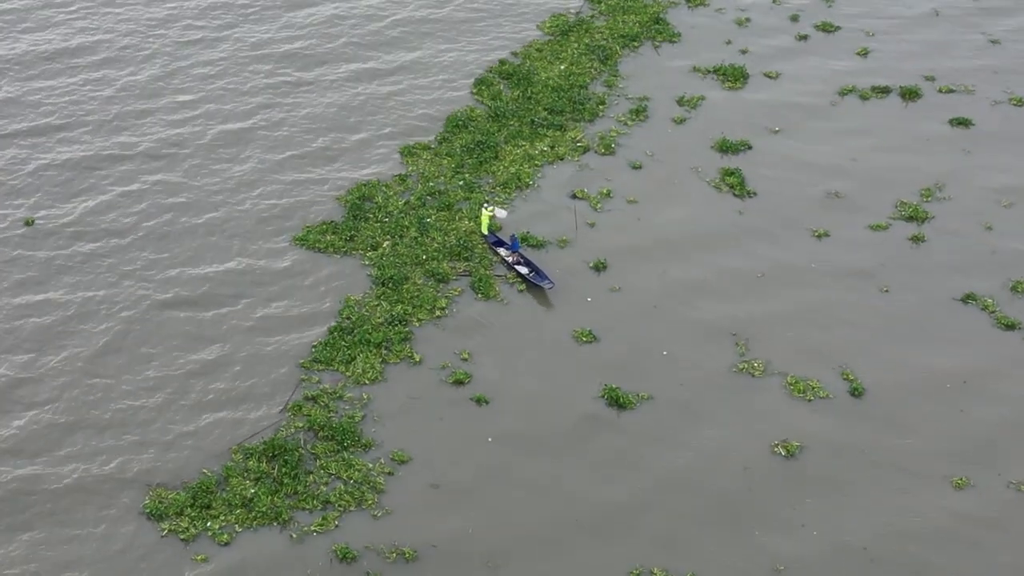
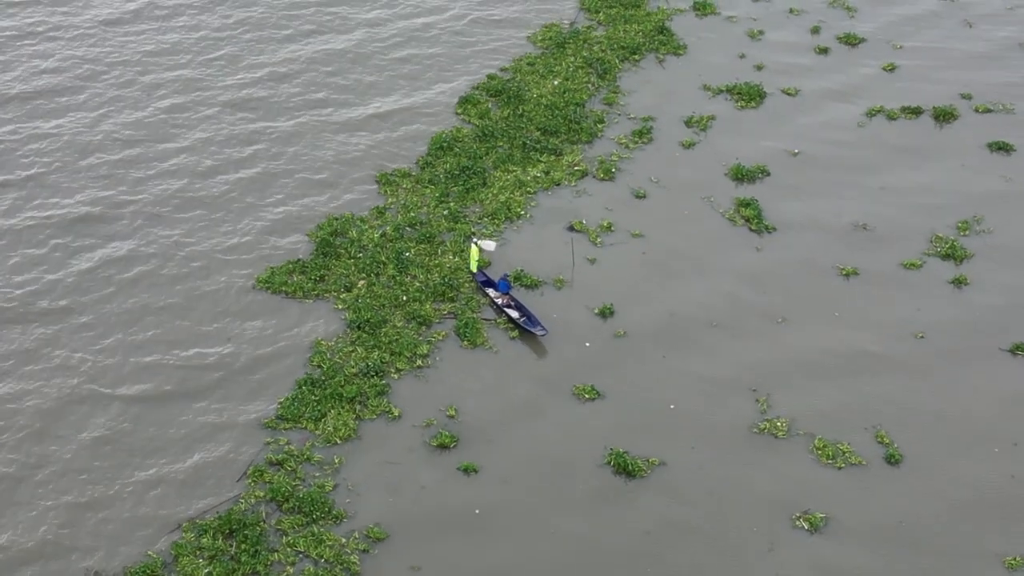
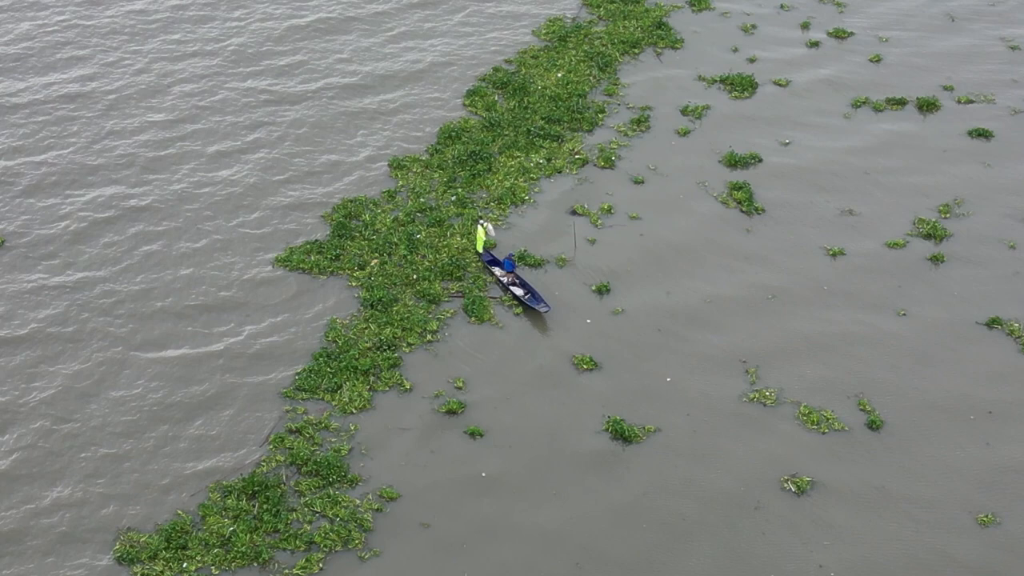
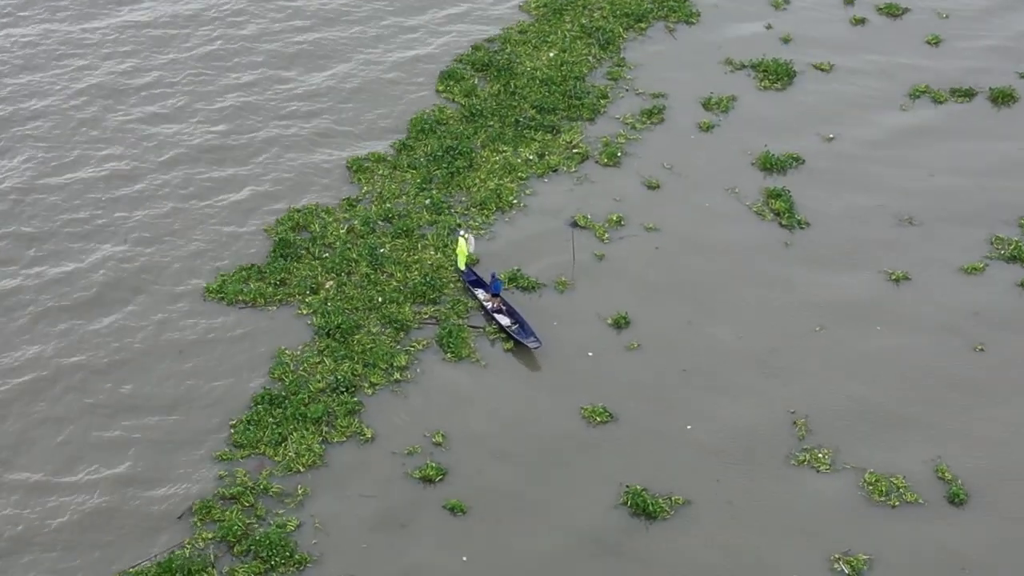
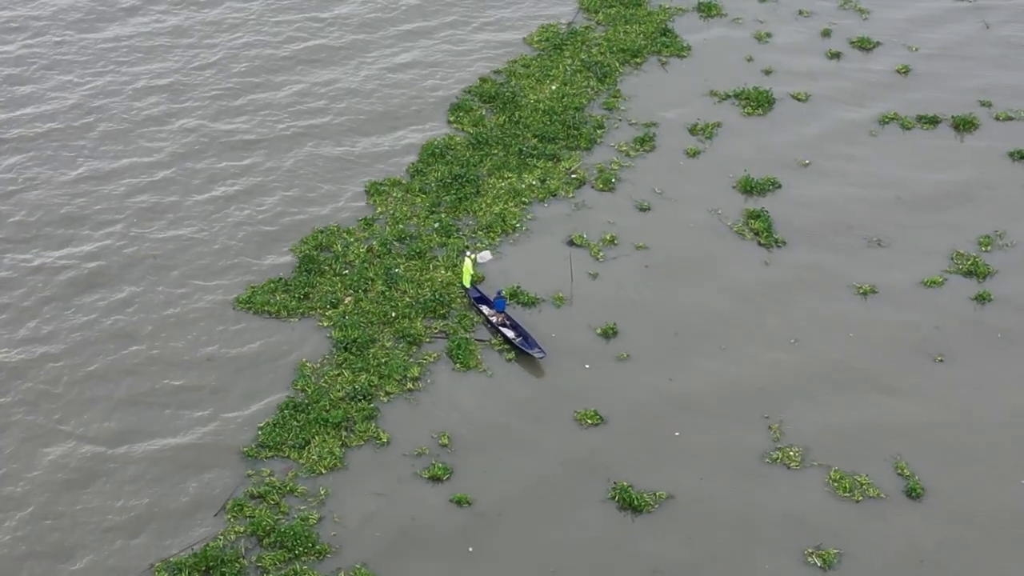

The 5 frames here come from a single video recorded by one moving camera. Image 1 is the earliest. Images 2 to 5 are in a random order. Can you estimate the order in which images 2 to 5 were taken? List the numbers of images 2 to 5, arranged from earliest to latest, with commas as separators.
3, 2, 5, 4
